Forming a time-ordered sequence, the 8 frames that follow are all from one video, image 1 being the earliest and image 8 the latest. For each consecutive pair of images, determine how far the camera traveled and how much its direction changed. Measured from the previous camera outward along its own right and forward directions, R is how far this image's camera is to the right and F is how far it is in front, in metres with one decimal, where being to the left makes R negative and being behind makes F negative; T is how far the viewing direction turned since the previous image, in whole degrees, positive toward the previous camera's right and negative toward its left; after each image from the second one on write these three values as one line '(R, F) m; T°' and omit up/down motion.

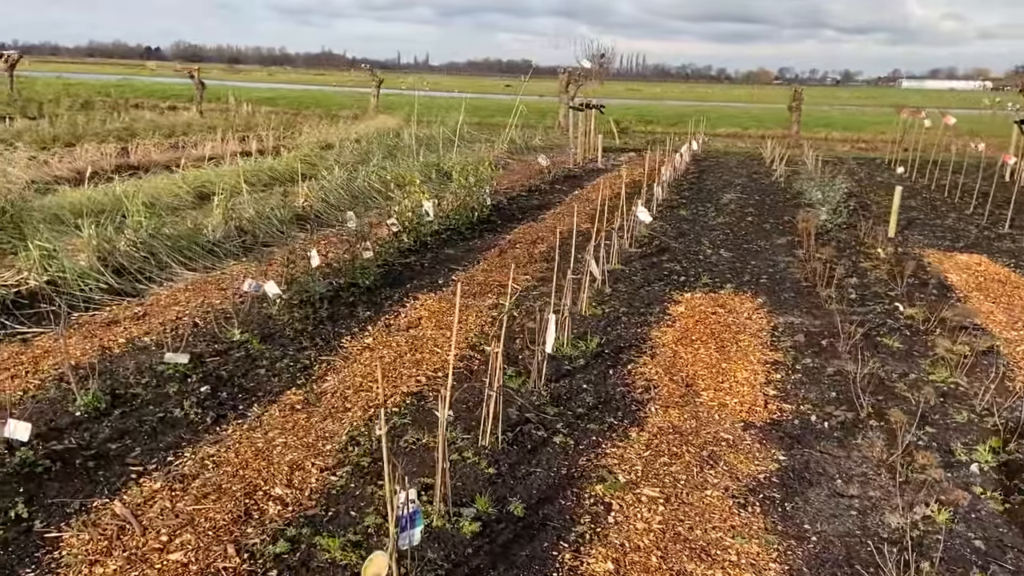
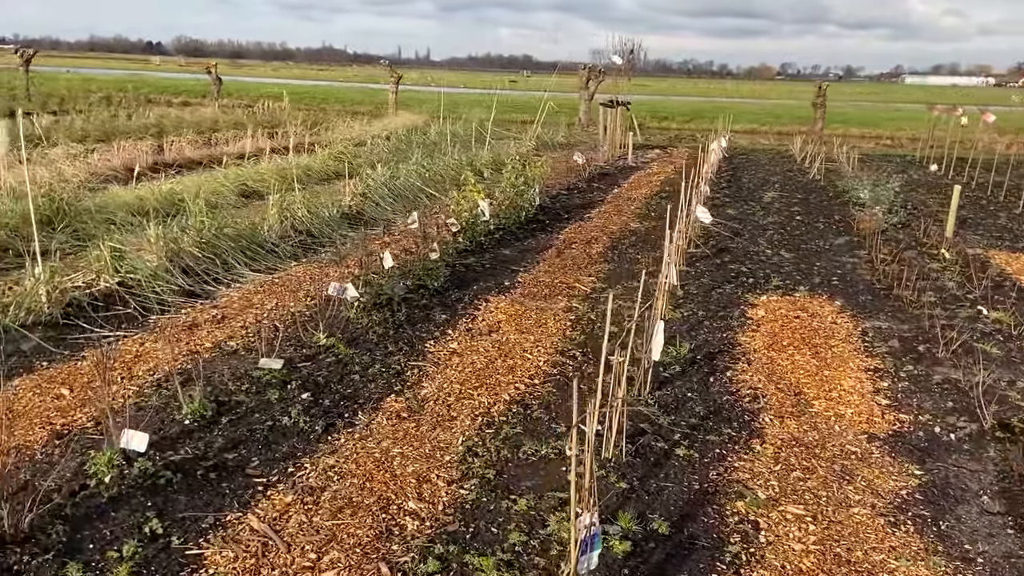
(-0.5, +0.1) m; -1°
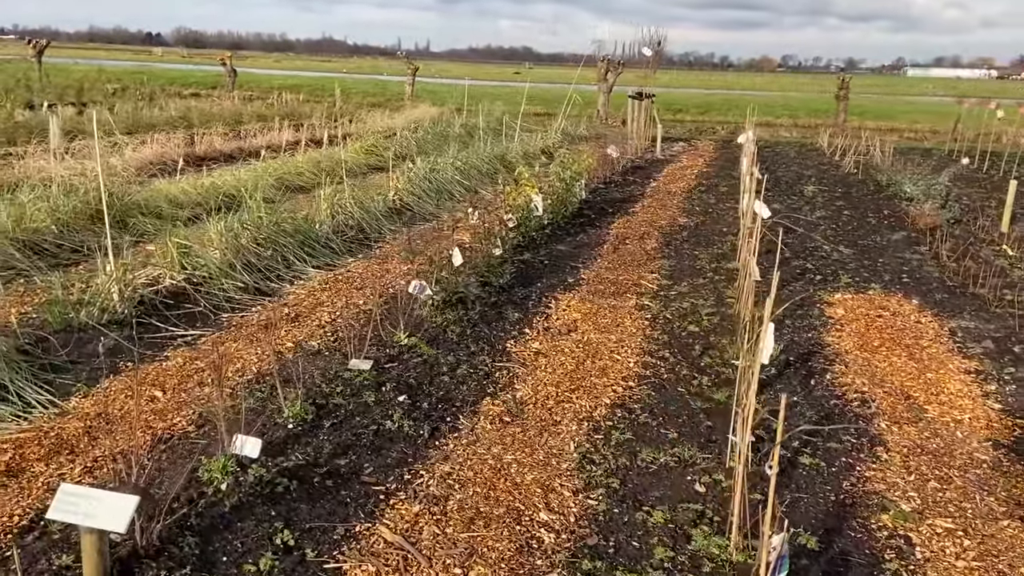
(-0.5, +0.1) m; -1°
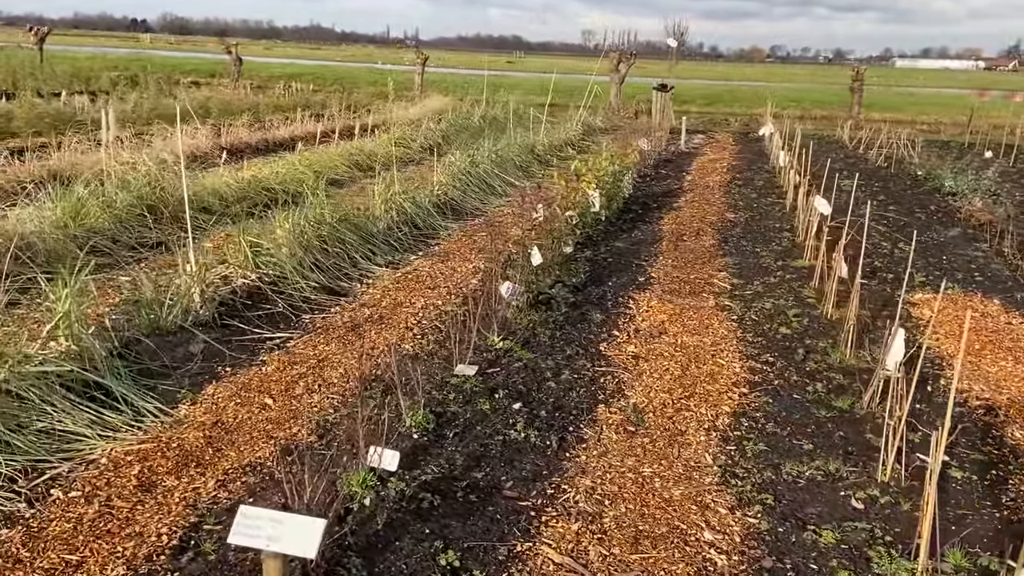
(-0.6, +0.1) m; 0°
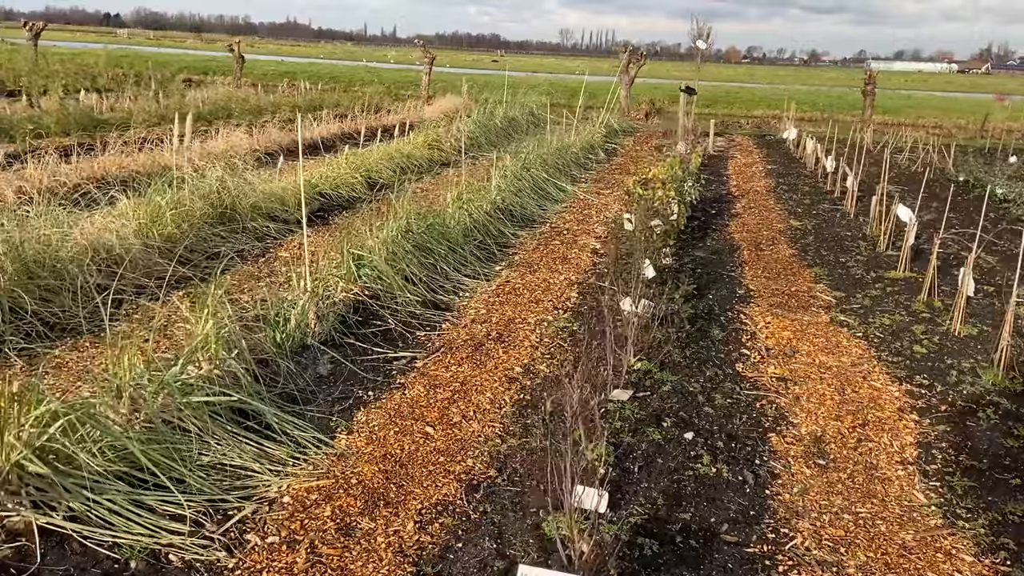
(-0.8, +0.2) m; +1°
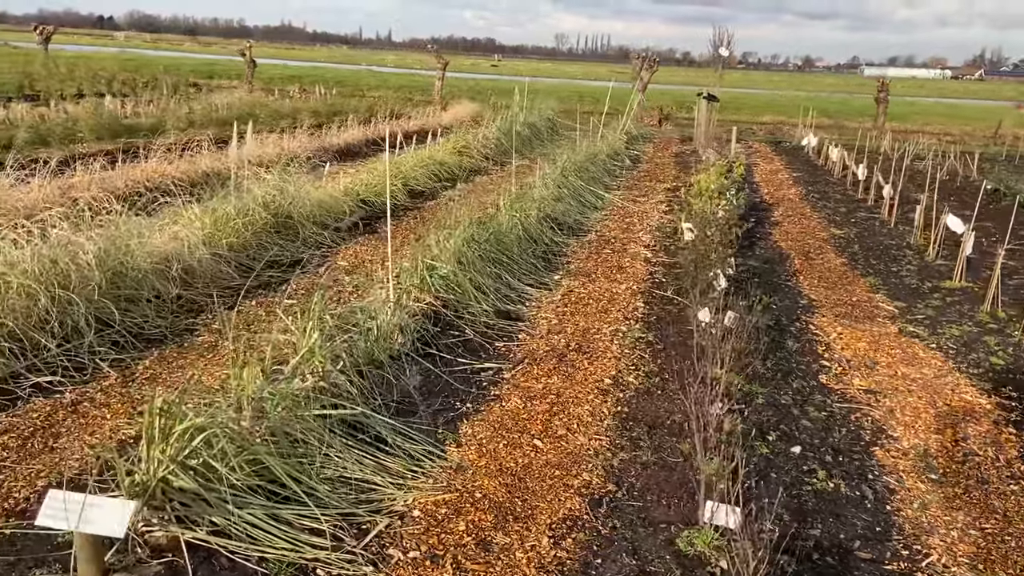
(-0.5, 0.0) m; 0°
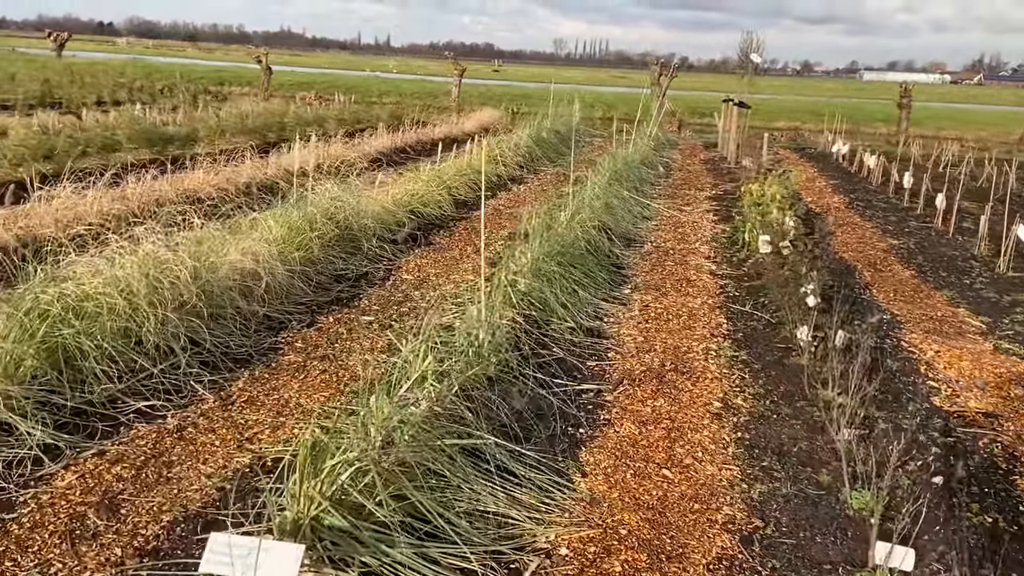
(-0.5, +0.1) m; -1°
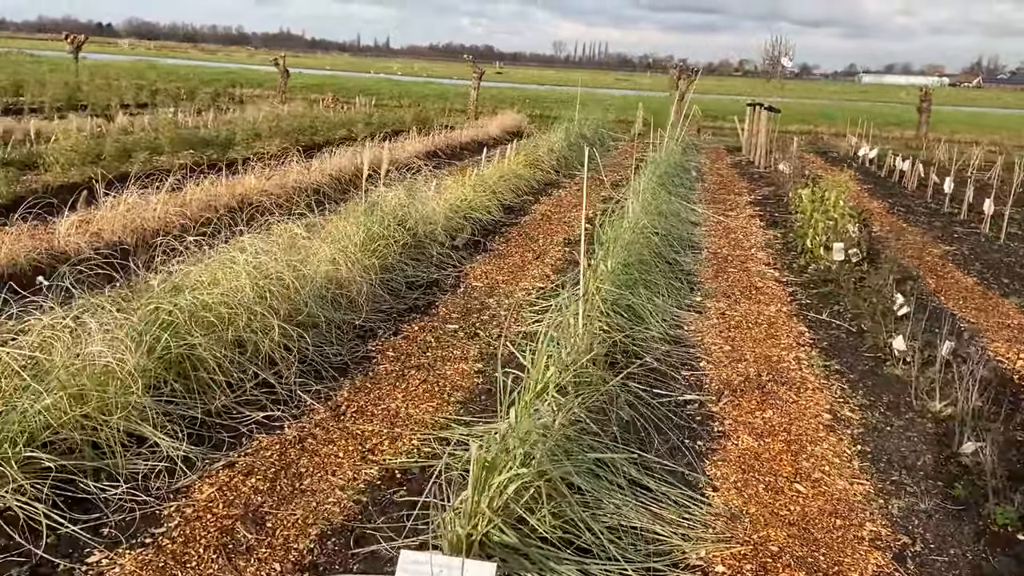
(-0.5, 0.0) m; 0°
